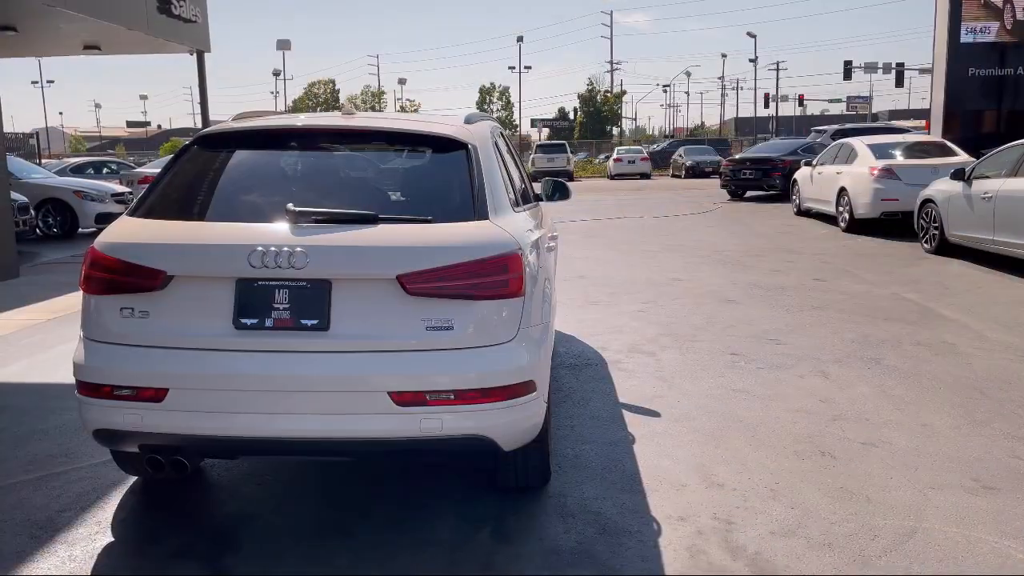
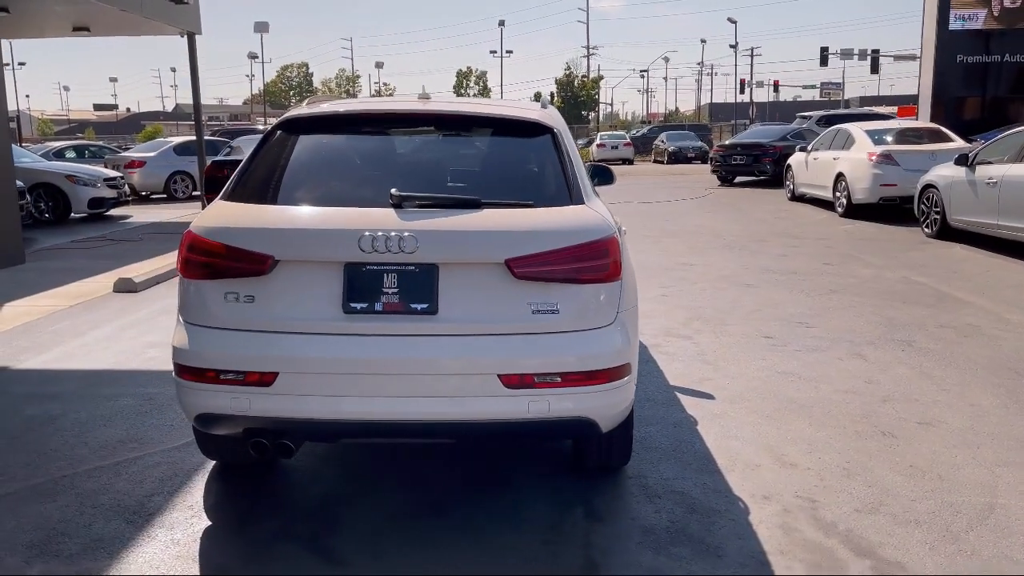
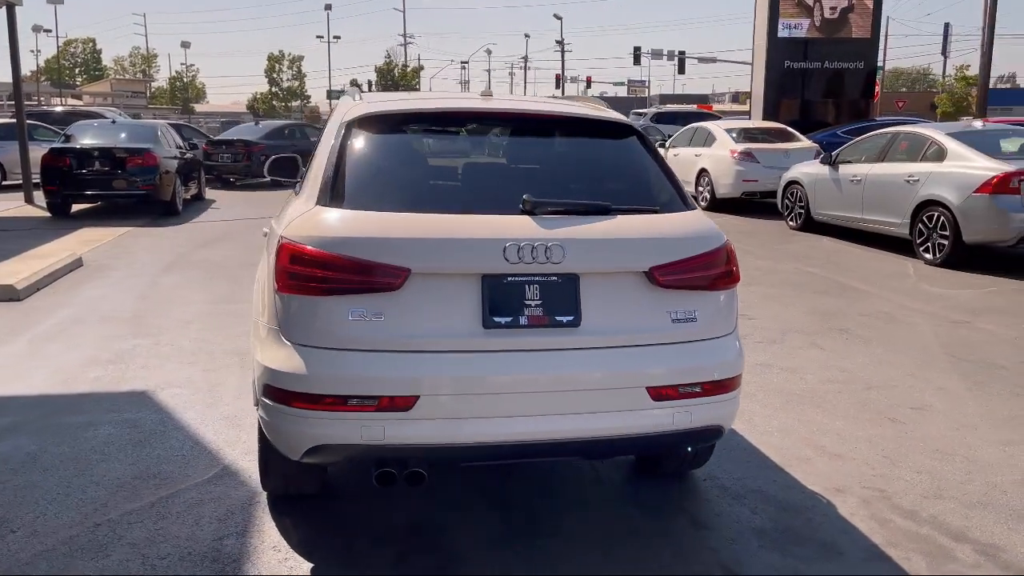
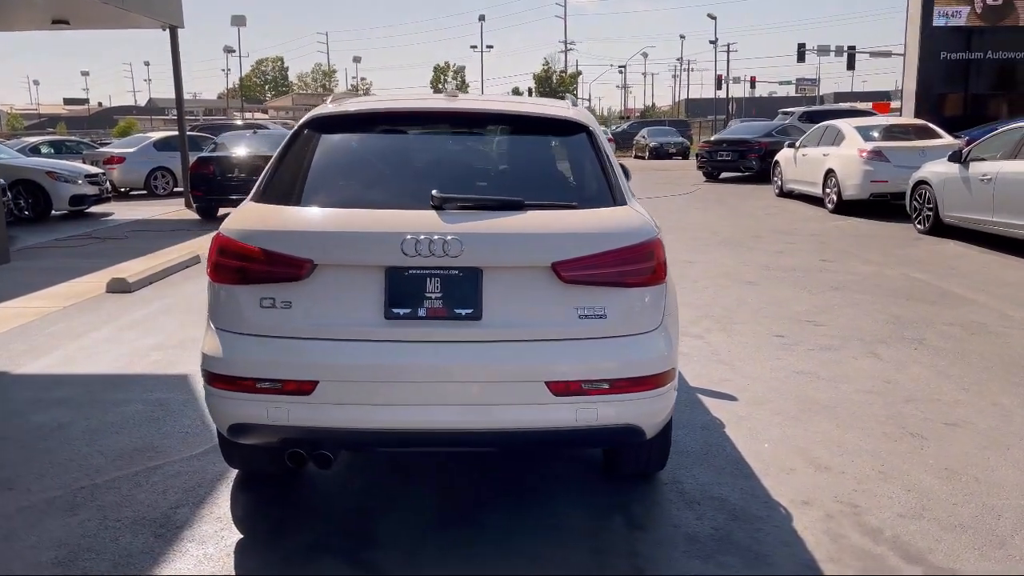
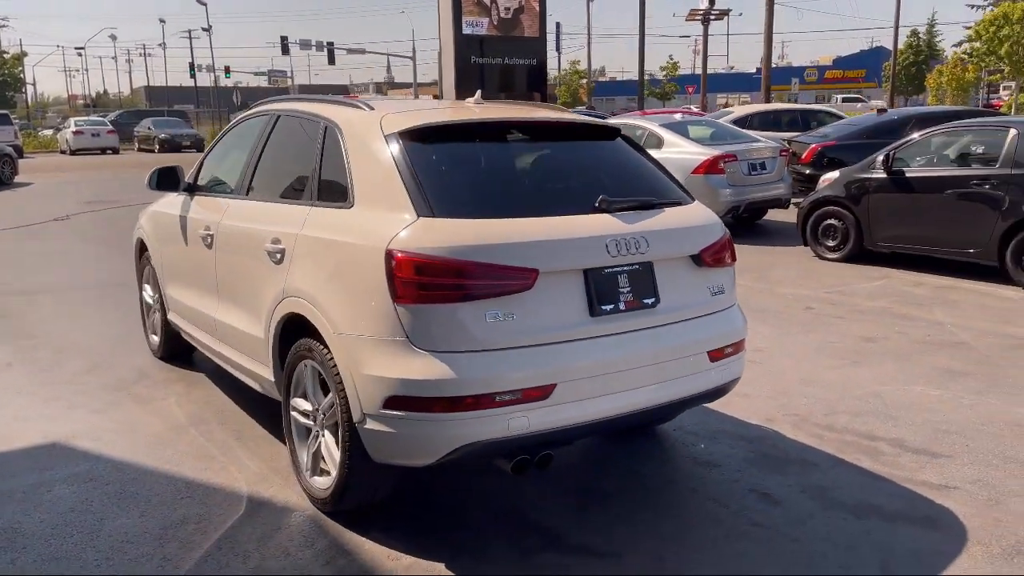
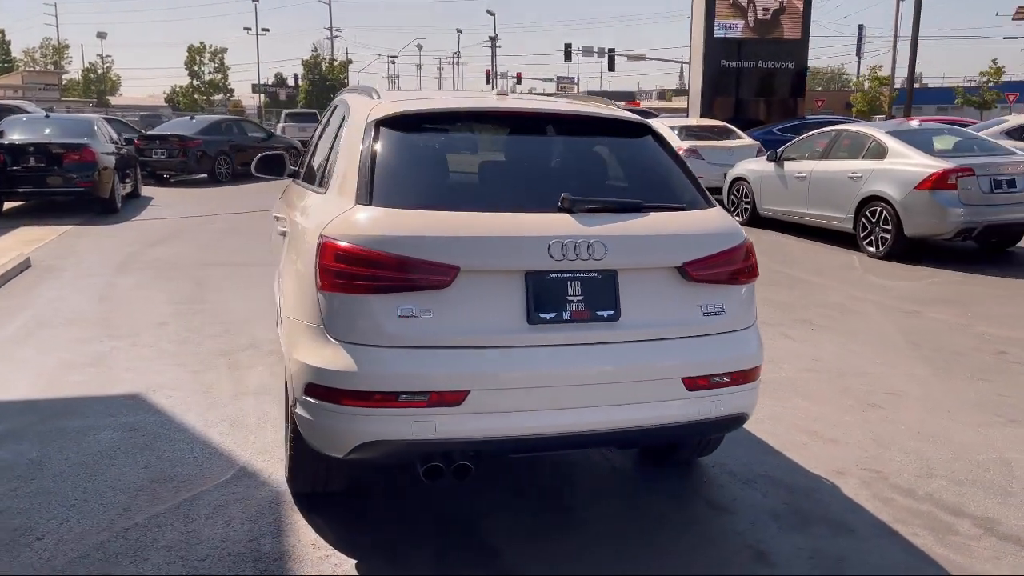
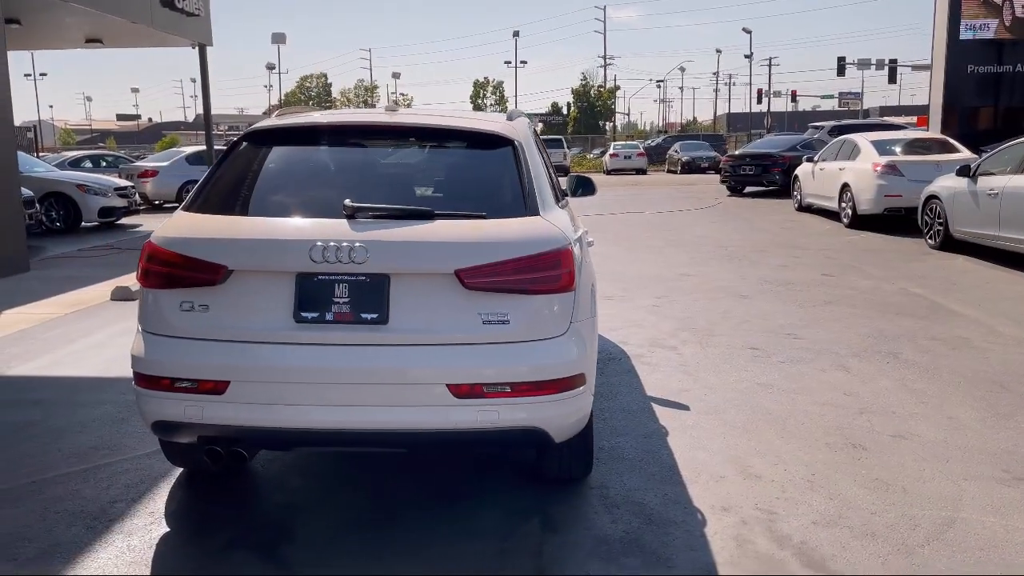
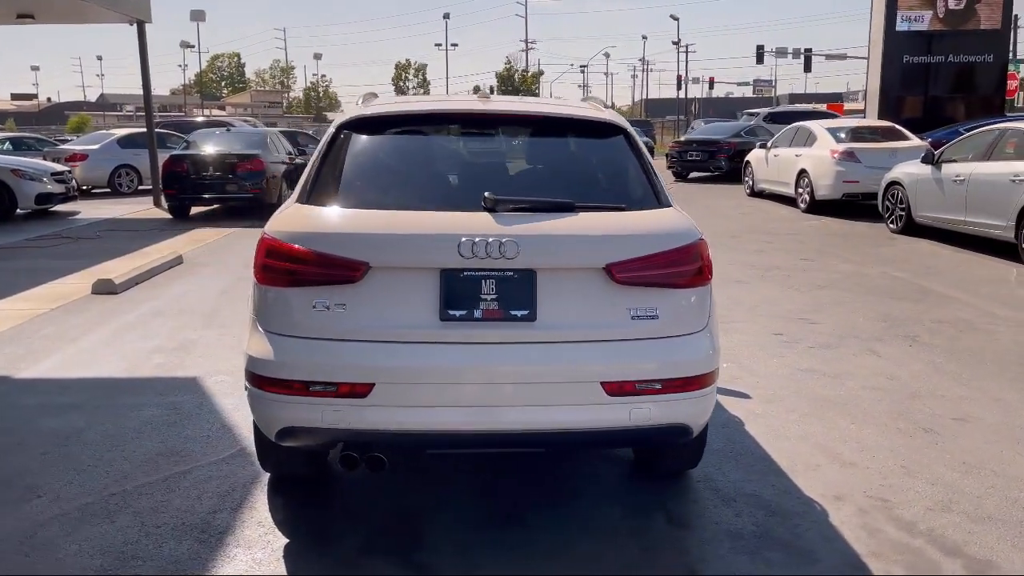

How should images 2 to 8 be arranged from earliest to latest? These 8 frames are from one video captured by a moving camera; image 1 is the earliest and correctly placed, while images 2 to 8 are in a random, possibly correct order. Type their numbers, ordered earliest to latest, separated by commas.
7, 2, 4, 8, 3, 6, 5
